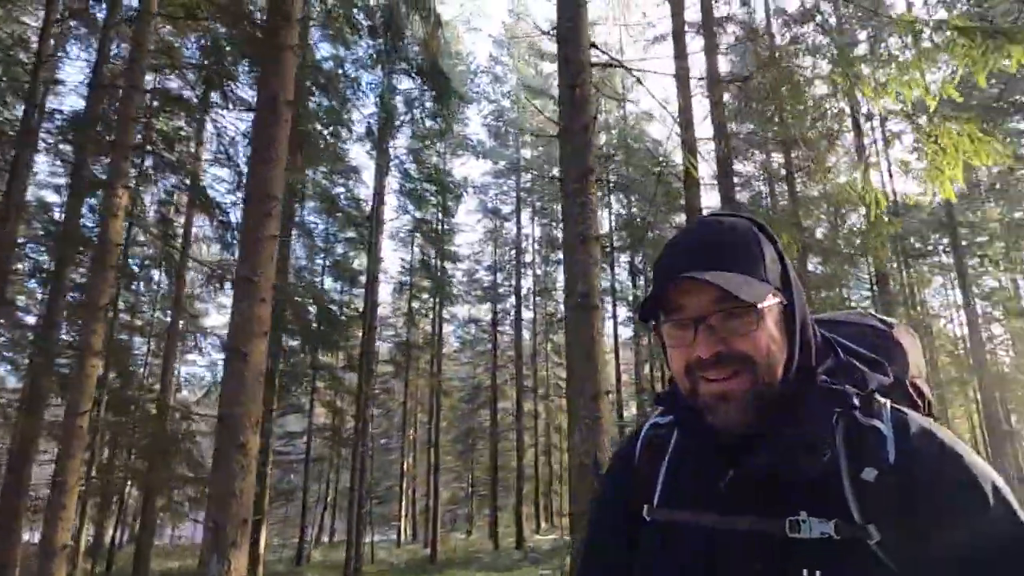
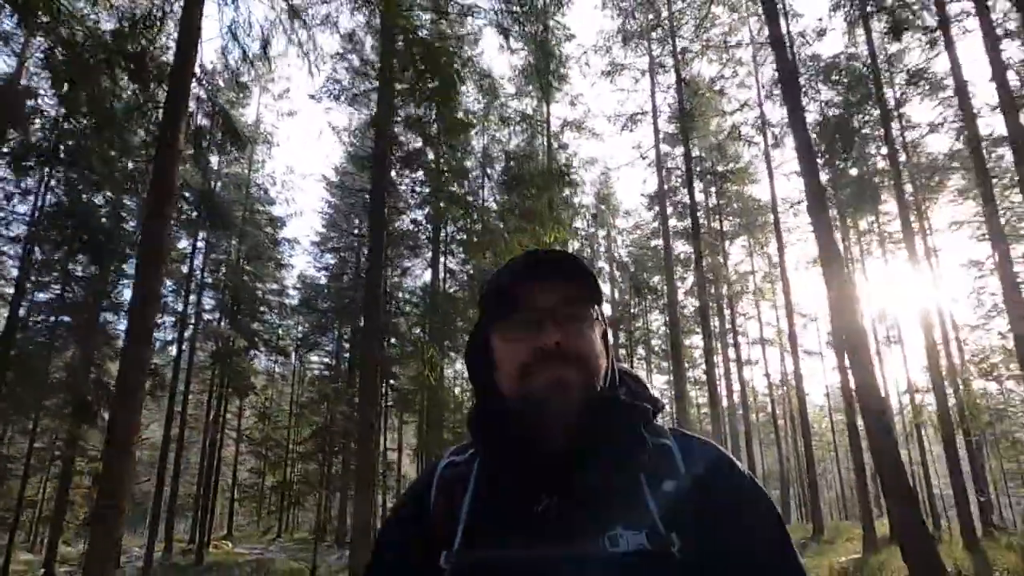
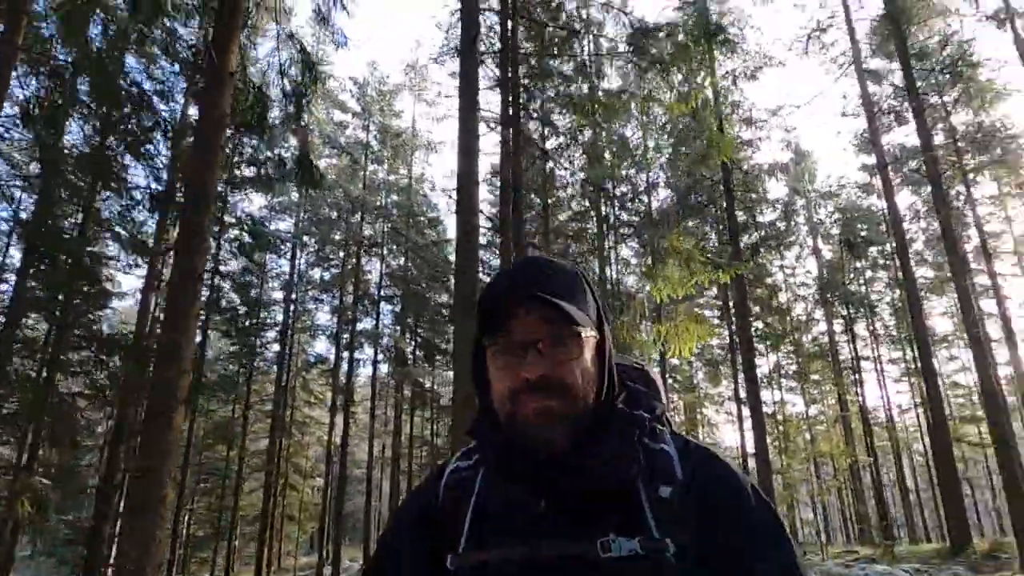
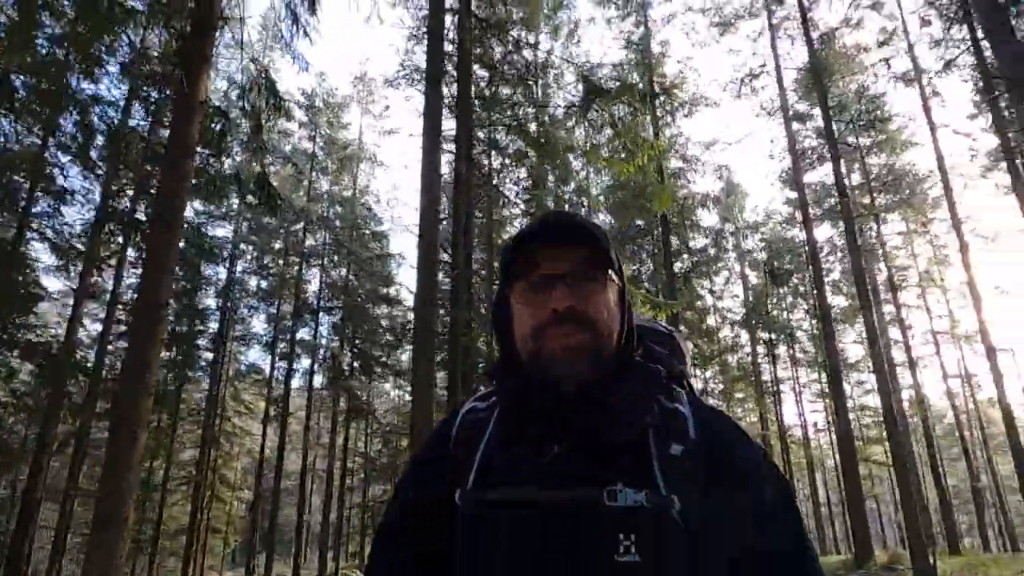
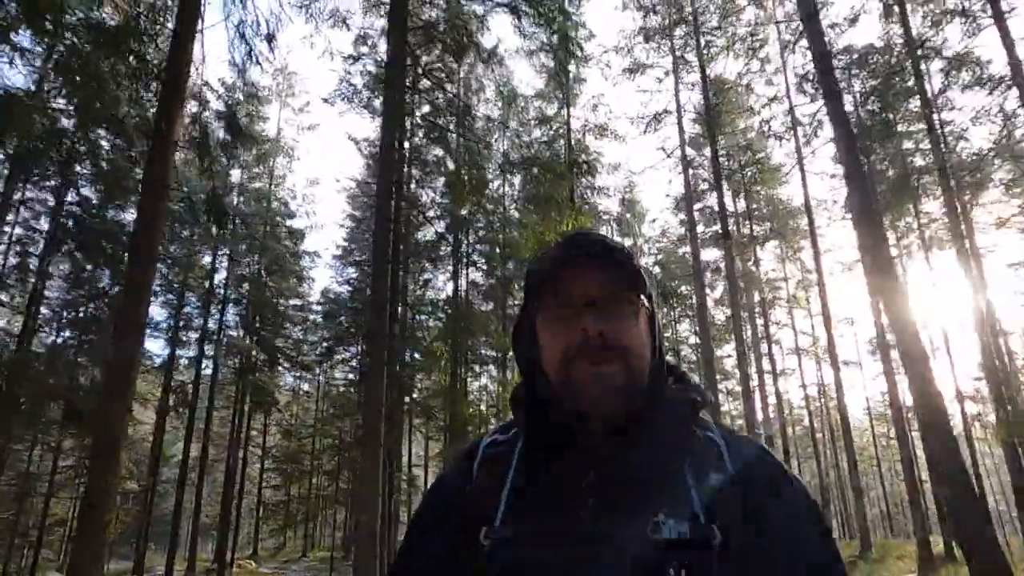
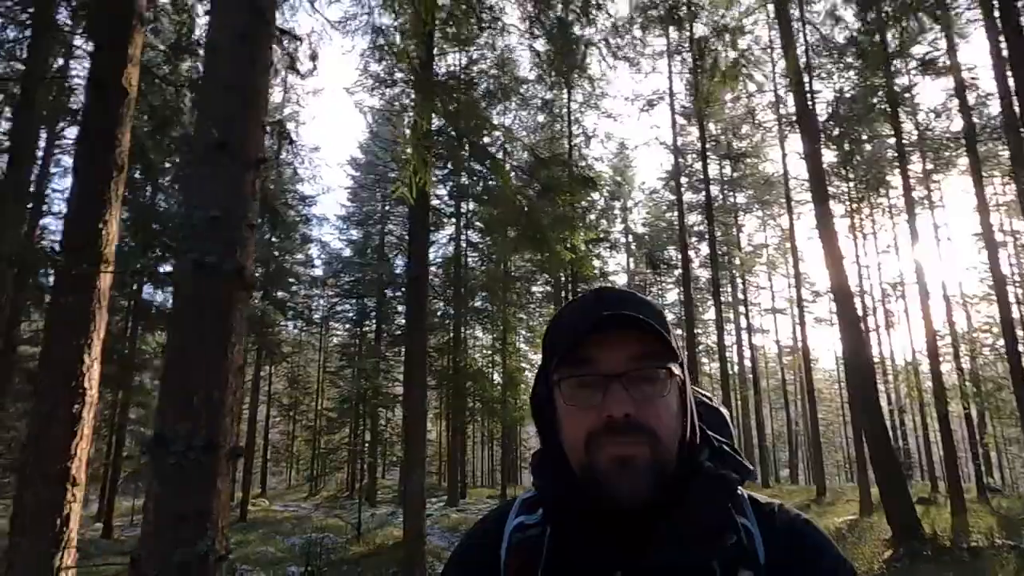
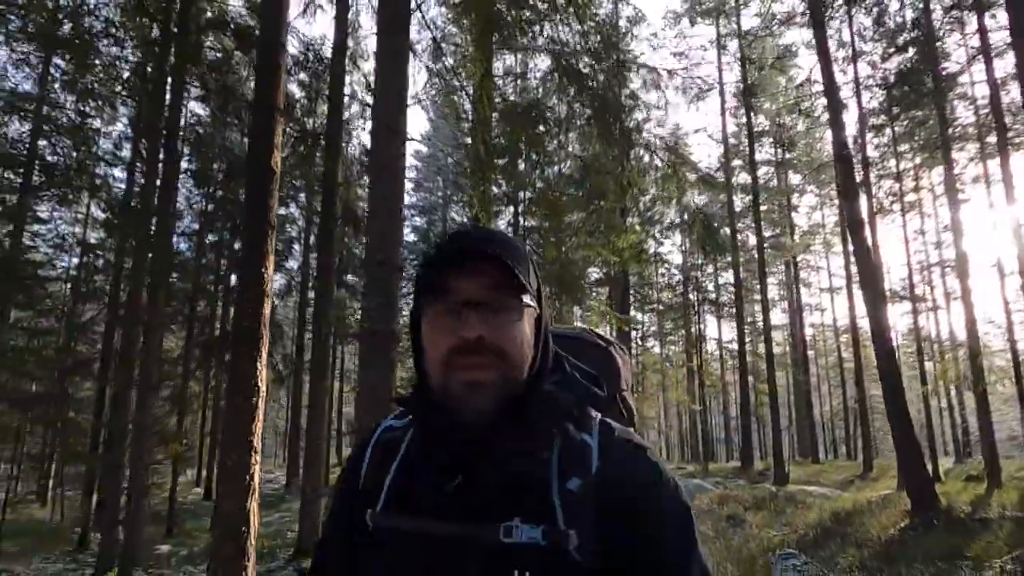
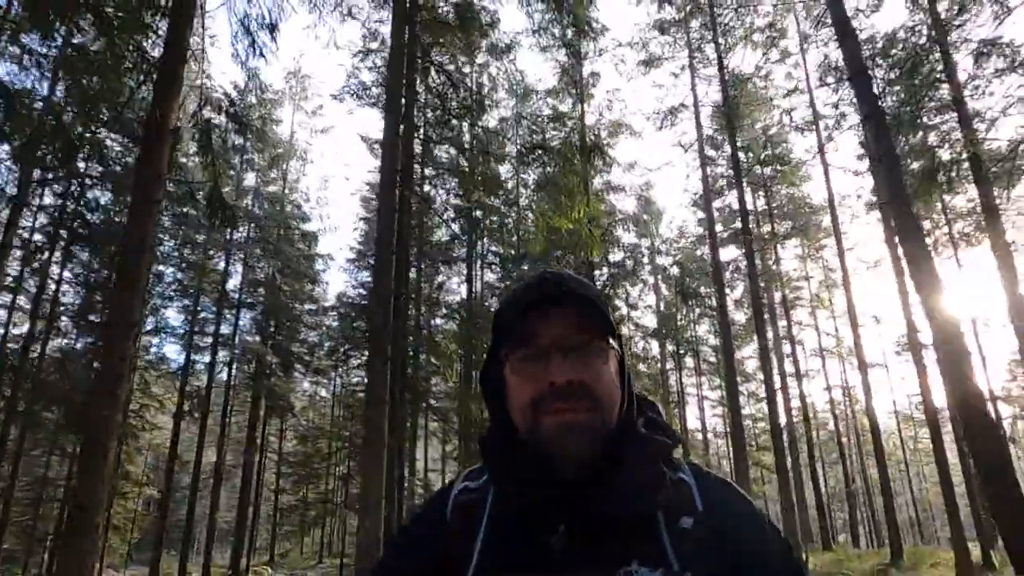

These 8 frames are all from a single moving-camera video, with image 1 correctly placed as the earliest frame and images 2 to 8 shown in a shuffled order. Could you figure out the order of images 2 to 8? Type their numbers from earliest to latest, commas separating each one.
3, 4, 8, 5, 2, 6, 7
